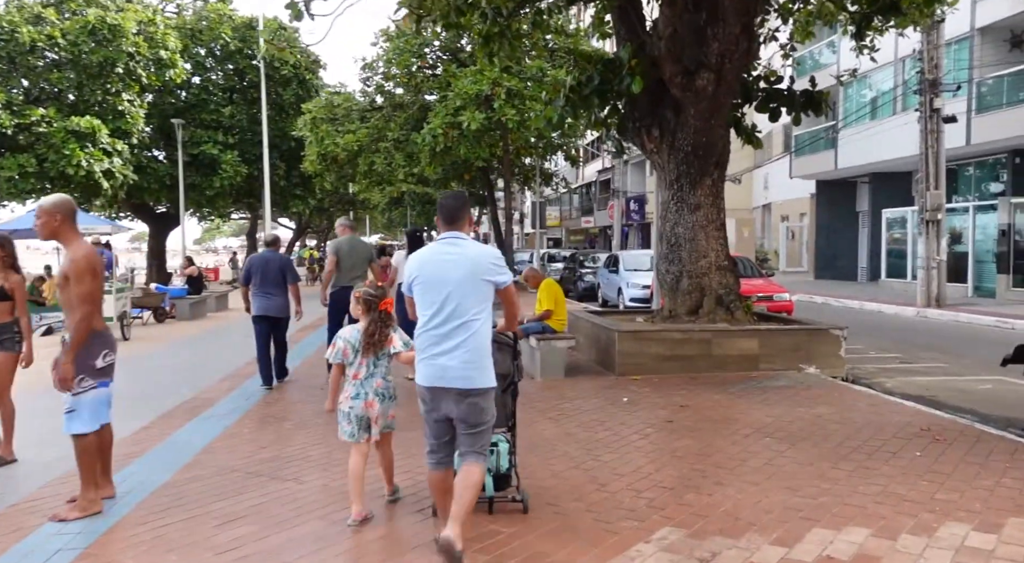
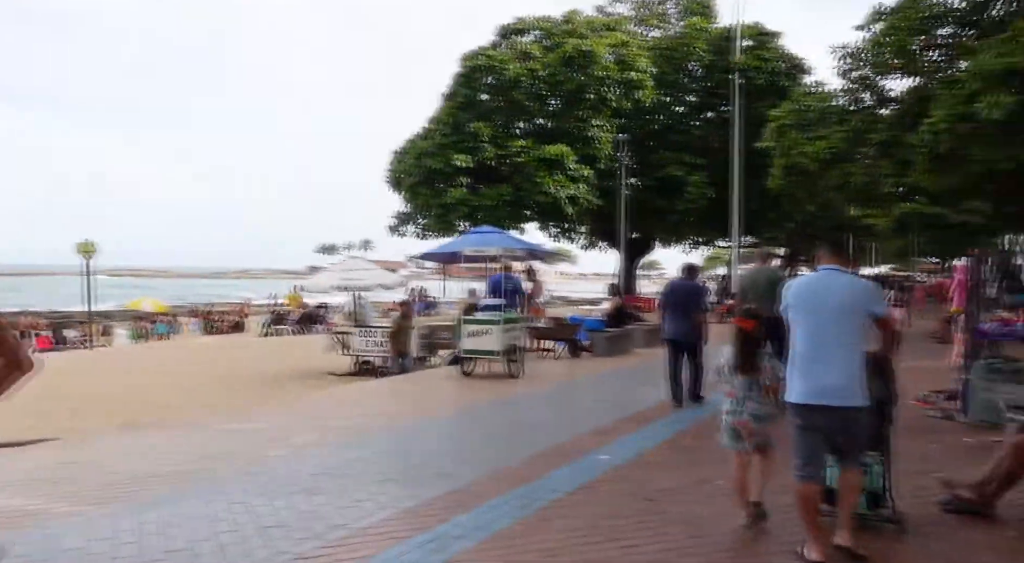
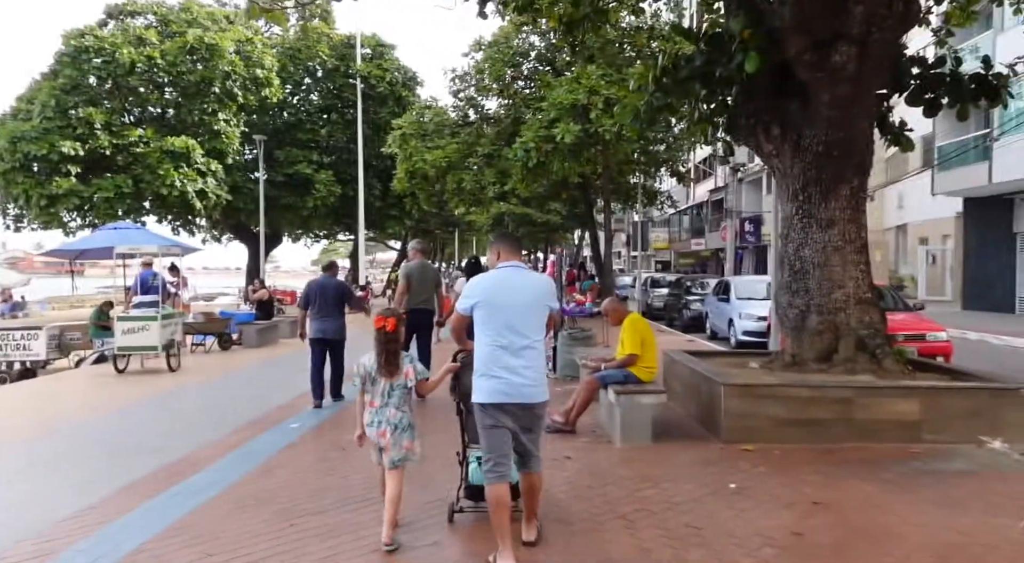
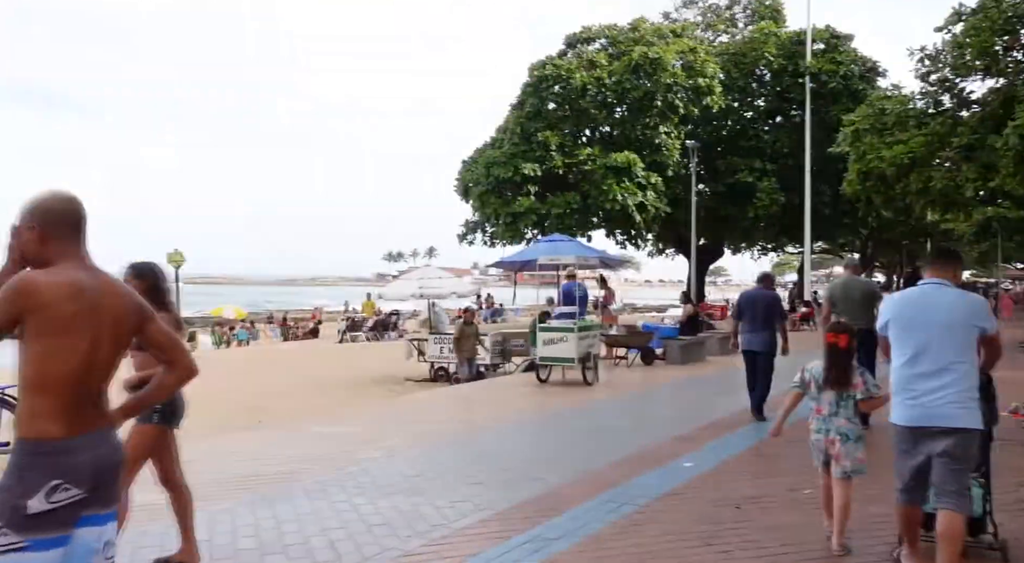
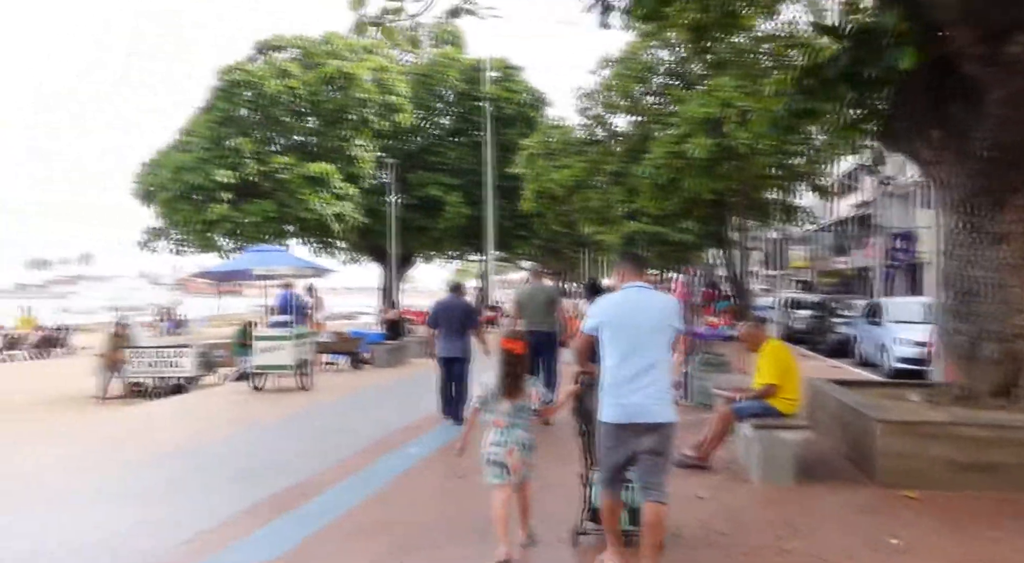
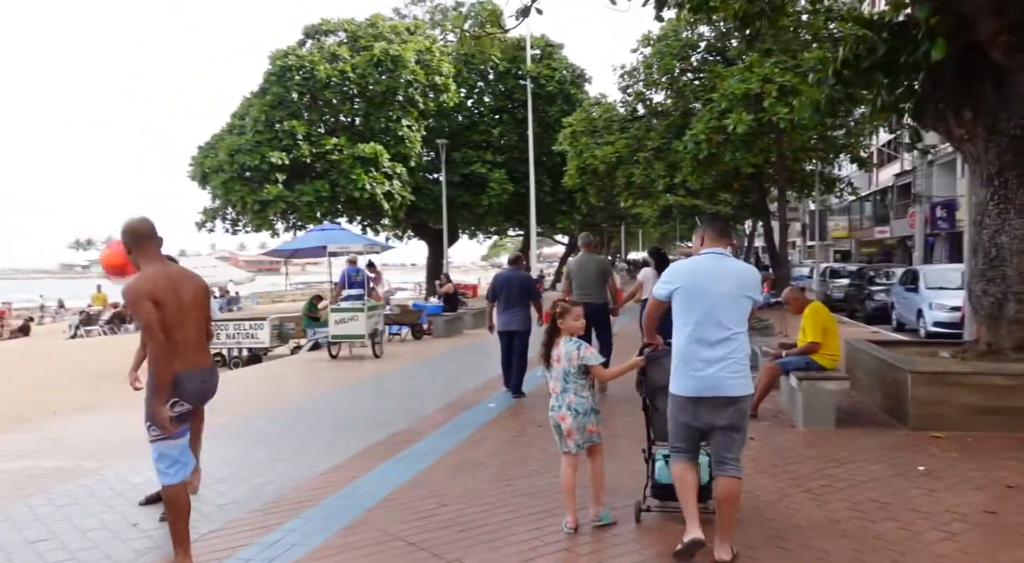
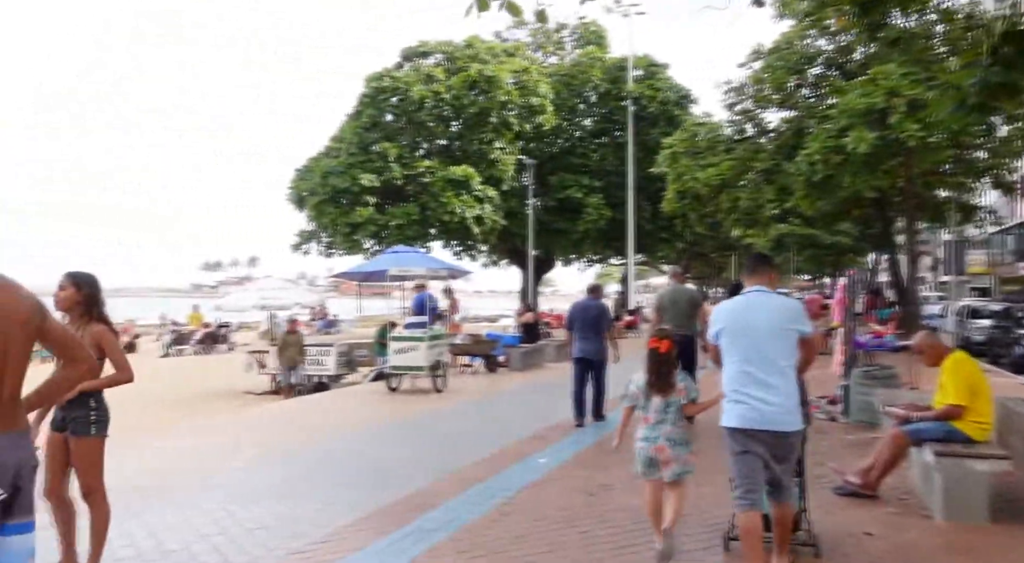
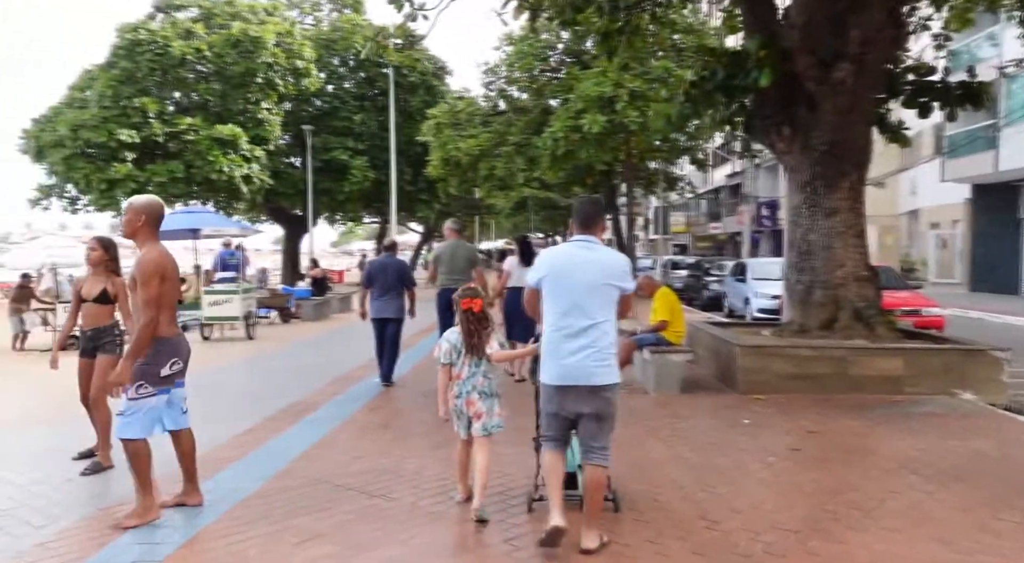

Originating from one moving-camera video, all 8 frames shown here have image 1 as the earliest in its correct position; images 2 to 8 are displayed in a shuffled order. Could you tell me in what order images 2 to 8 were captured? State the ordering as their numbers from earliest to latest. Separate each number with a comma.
8, 6, 3, 5, 7, 4, 2
